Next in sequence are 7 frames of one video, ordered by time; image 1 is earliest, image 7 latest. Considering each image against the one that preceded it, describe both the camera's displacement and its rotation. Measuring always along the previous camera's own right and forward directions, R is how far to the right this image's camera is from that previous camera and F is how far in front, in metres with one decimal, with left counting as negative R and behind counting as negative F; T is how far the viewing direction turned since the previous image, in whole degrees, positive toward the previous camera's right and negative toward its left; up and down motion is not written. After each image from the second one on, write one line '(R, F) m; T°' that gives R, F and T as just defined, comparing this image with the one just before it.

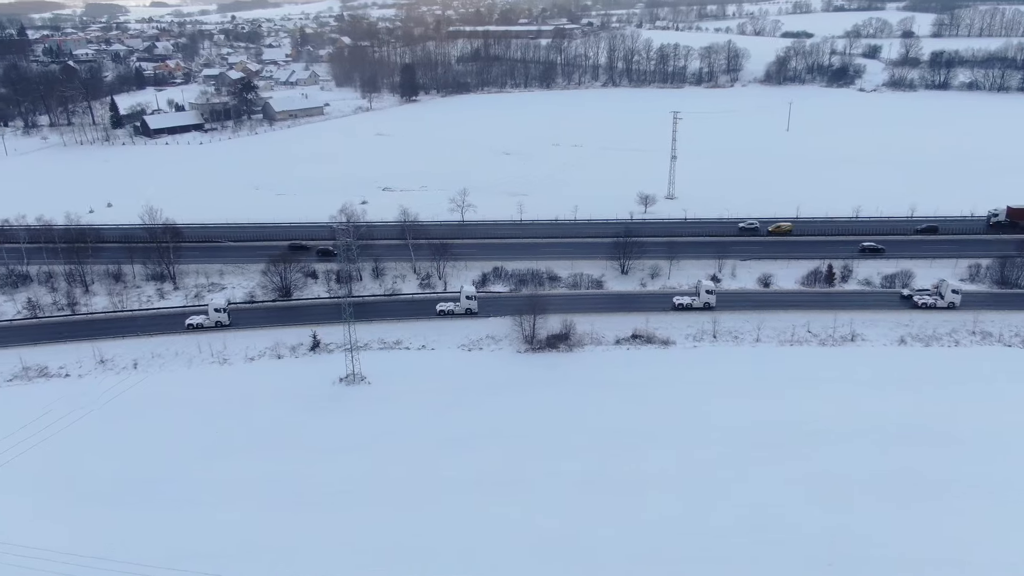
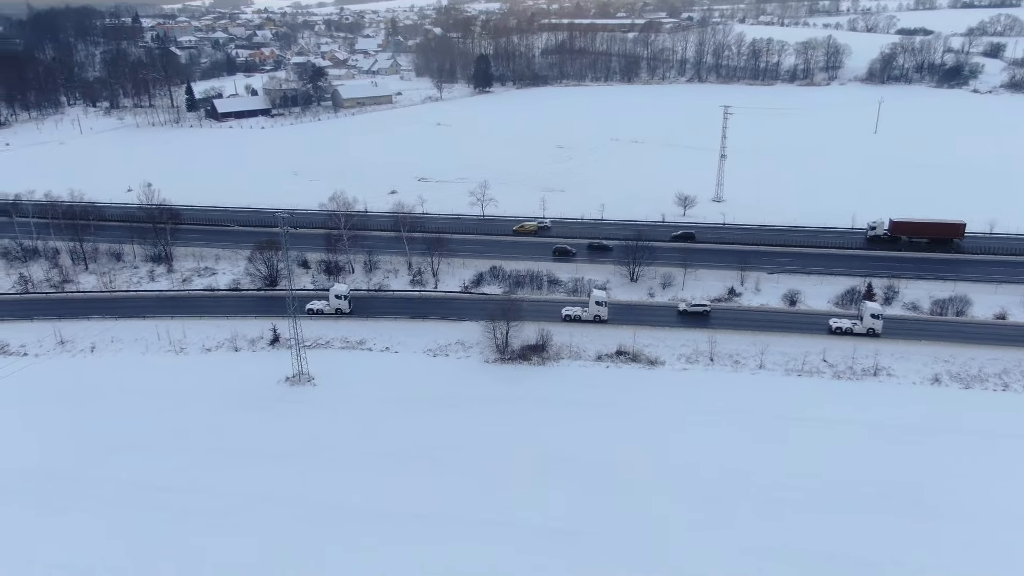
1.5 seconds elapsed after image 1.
(+4.8, +3.4) m; -7°
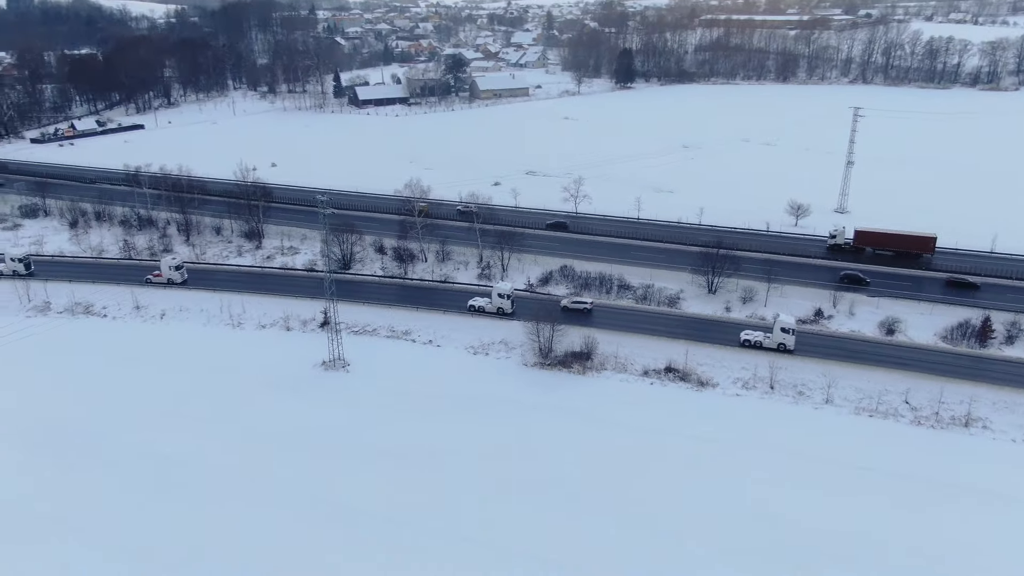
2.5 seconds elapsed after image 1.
(+3.7, +2.0) m; -11°
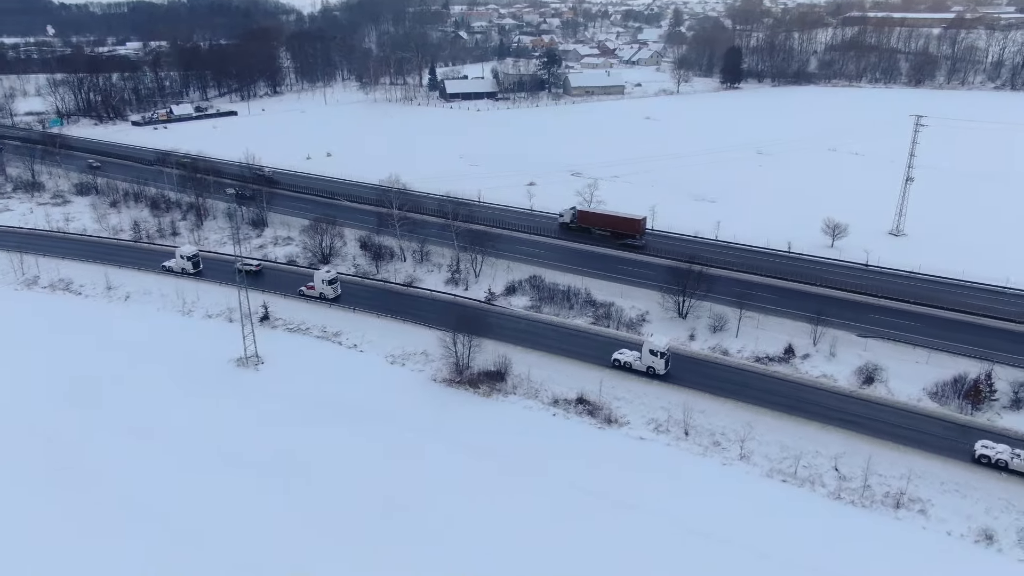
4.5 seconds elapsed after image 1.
(+7.3, +2.8) m; -11°
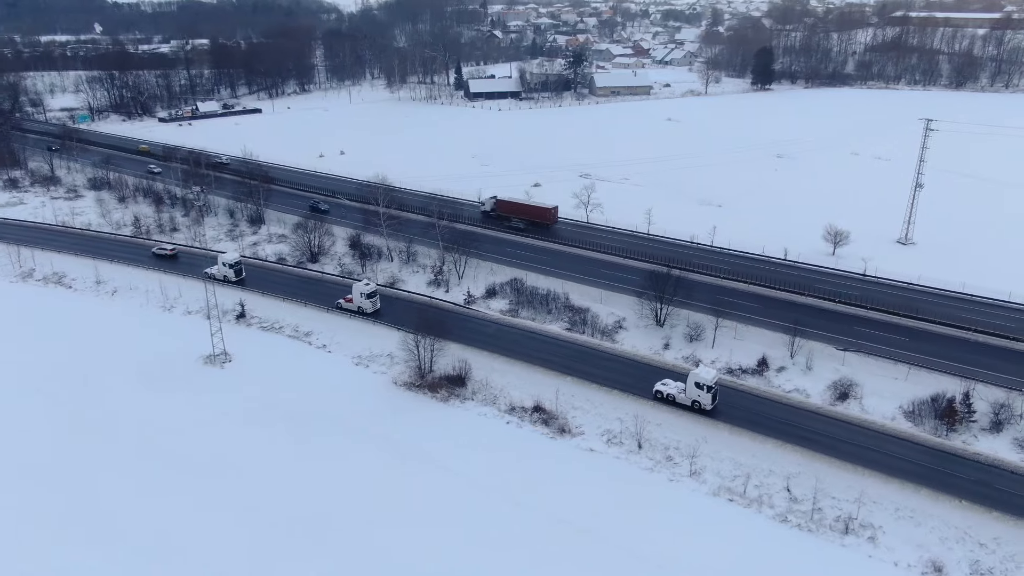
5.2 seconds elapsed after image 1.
(+2.5, +0.6) m; -3°
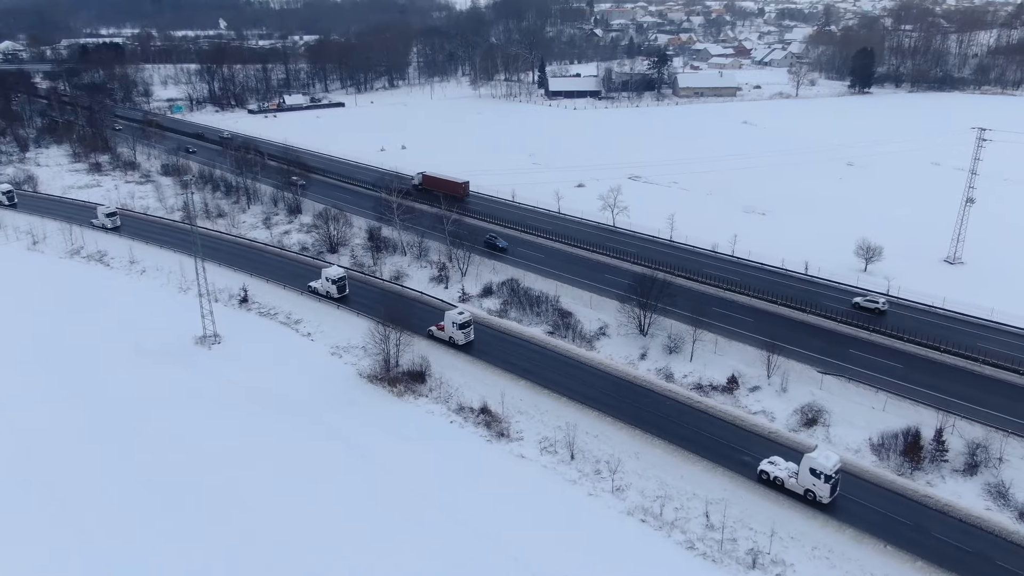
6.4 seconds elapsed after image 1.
(+4.6, +0.6) m; -8°
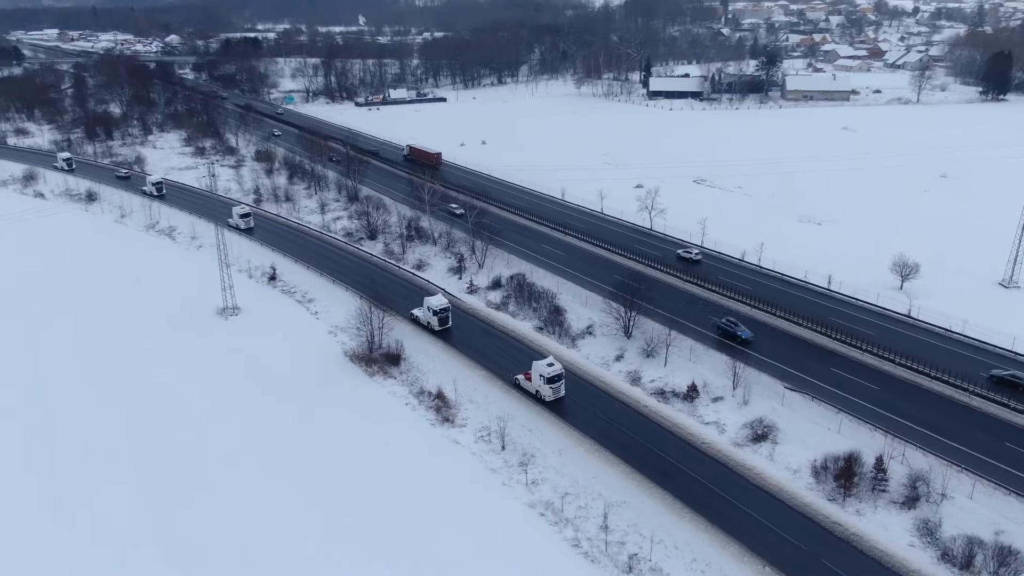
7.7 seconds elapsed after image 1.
(+5.1, -0.1) m; -10°
